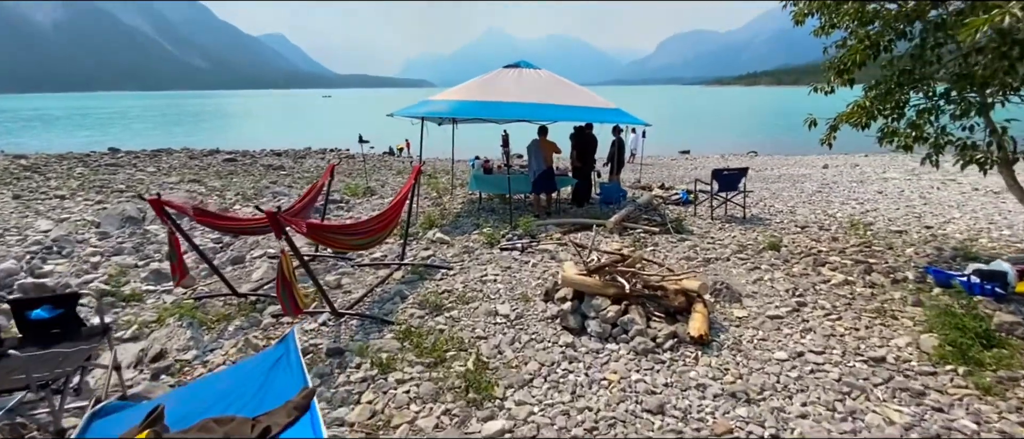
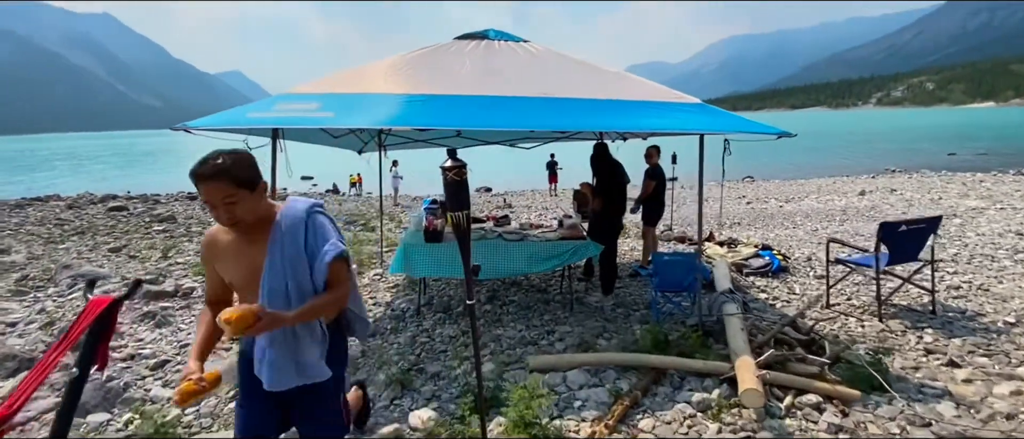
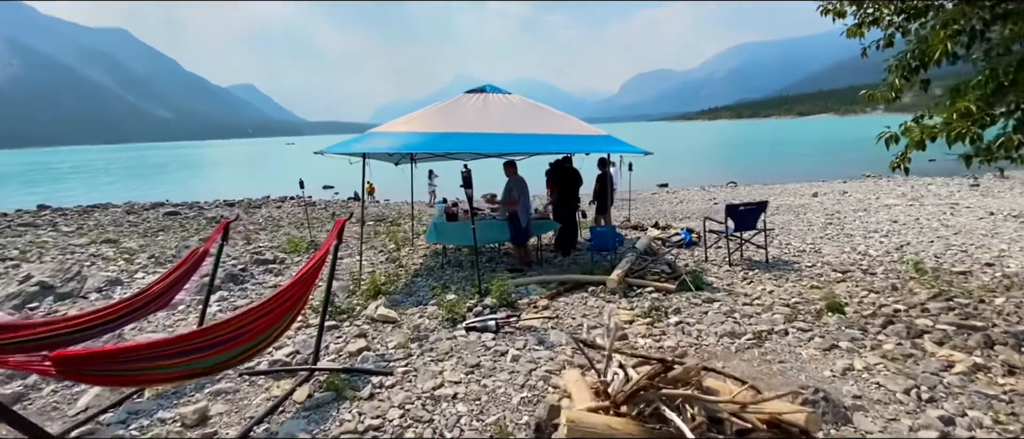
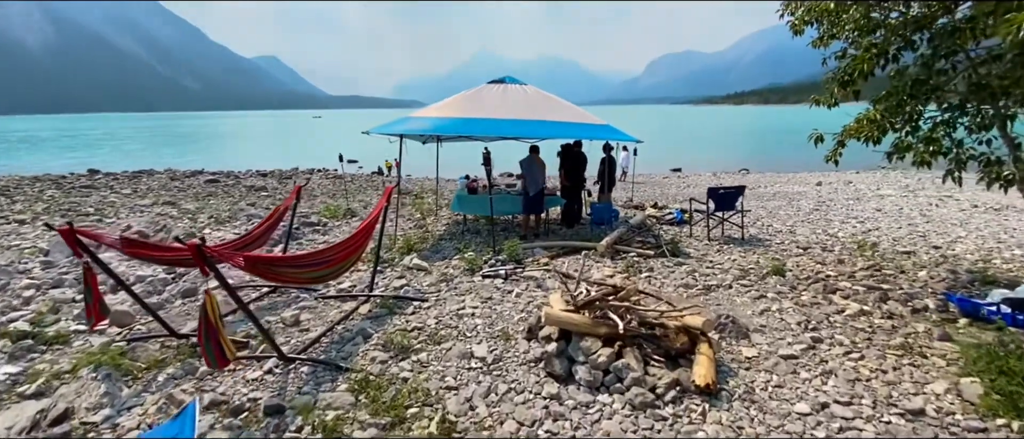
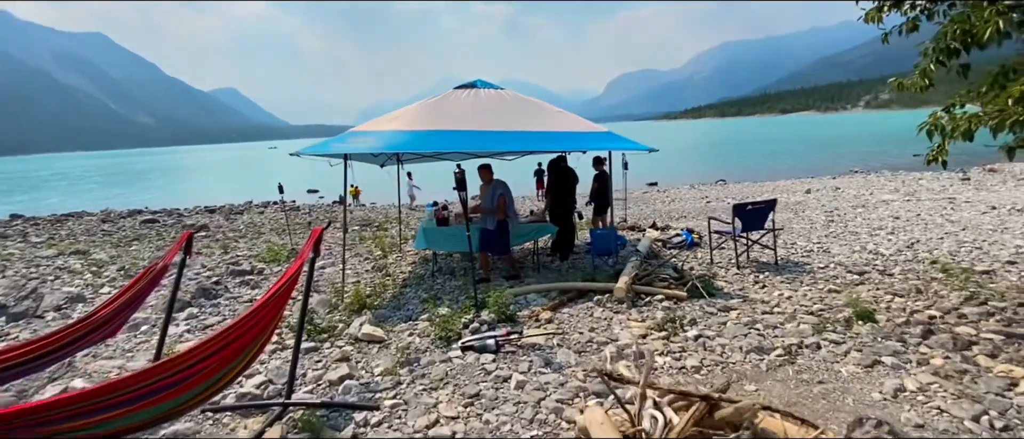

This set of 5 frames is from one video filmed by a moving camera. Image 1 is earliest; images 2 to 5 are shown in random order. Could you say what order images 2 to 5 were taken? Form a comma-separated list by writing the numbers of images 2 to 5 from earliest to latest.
4, 3, 5, 2
